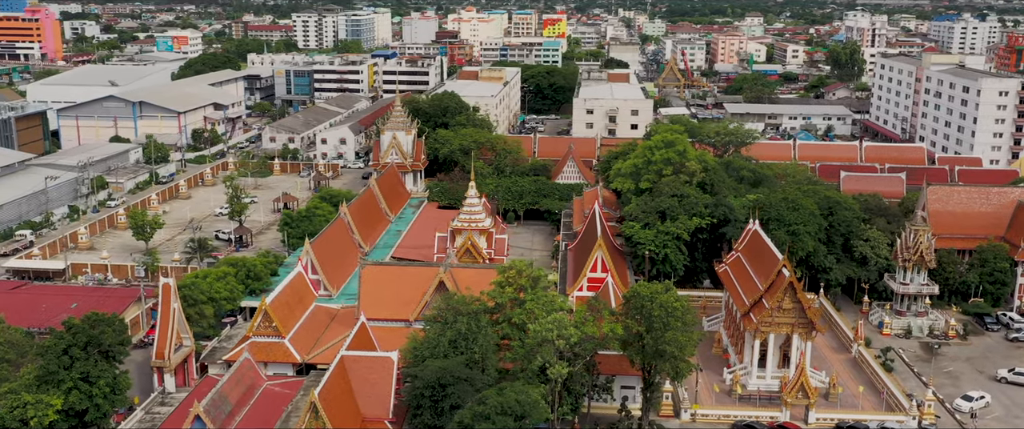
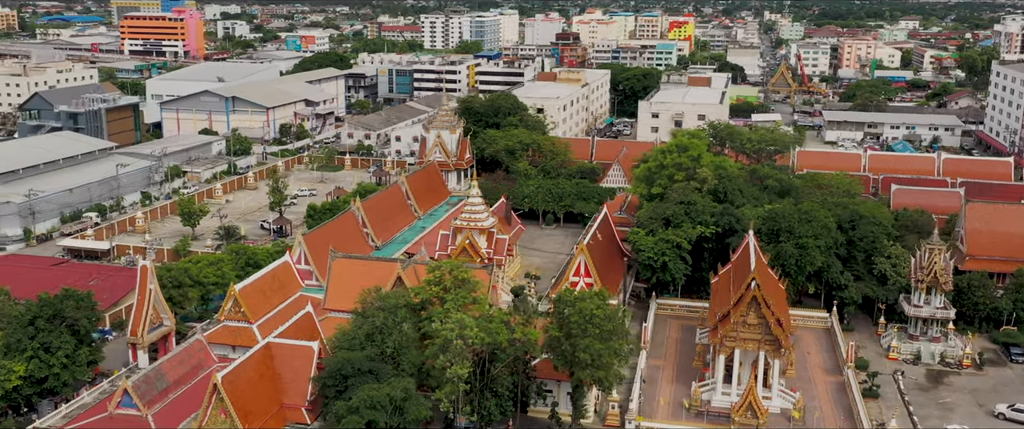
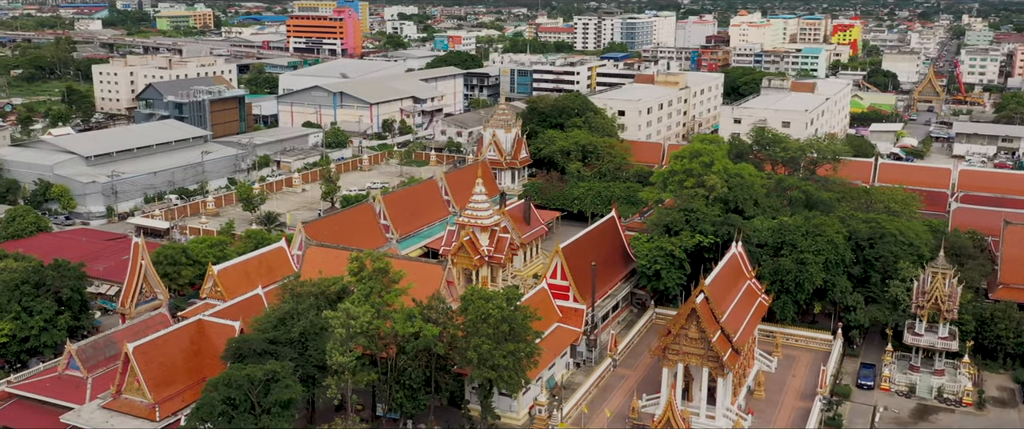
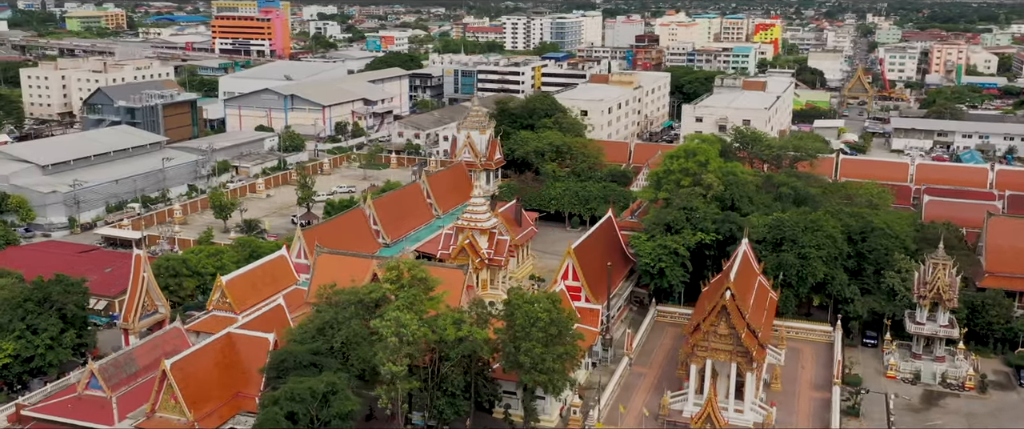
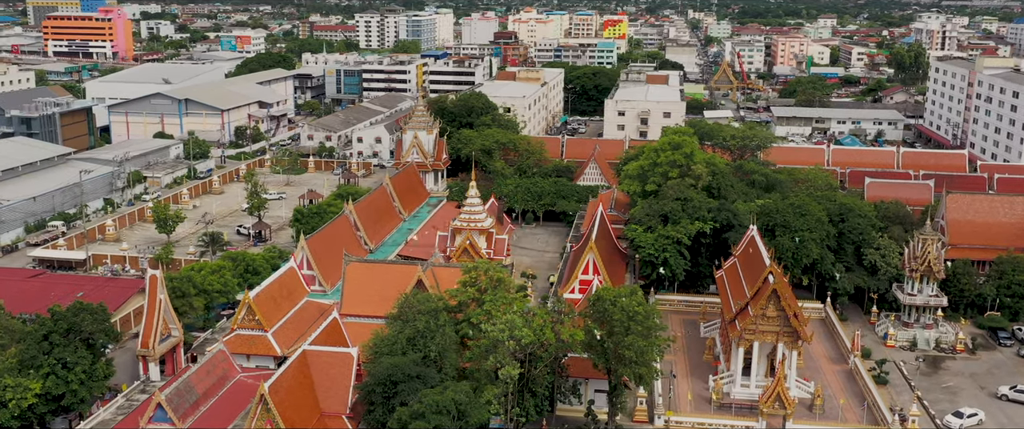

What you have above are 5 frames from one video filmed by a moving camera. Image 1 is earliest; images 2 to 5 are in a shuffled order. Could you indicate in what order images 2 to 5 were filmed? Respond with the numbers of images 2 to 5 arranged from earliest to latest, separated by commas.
5, 2, 4, 3
